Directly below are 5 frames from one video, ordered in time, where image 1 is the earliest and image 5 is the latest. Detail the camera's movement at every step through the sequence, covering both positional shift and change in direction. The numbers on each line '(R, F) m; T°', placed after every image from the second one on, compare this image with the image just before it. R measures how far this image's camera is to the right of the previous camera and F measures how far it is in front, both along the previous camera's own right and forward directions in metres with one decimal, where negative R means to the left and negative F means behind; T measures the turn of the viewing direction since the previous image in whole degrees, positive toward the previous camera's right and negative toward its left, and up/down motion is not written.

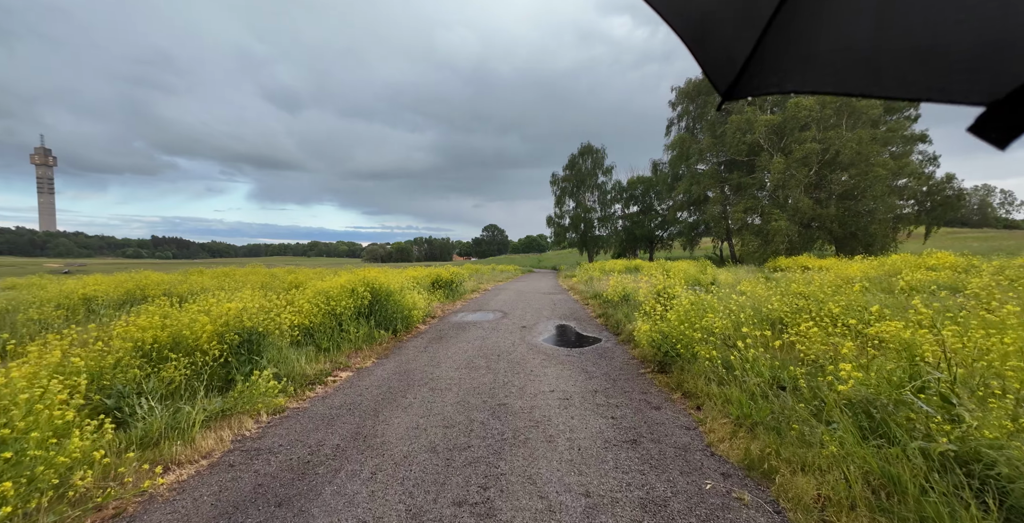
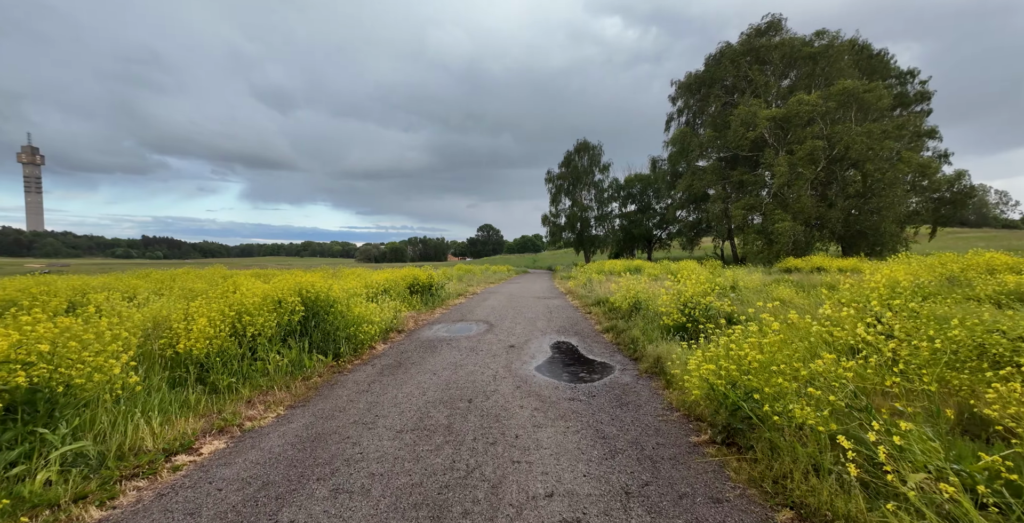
(+0.2, +1.9) m; +1°
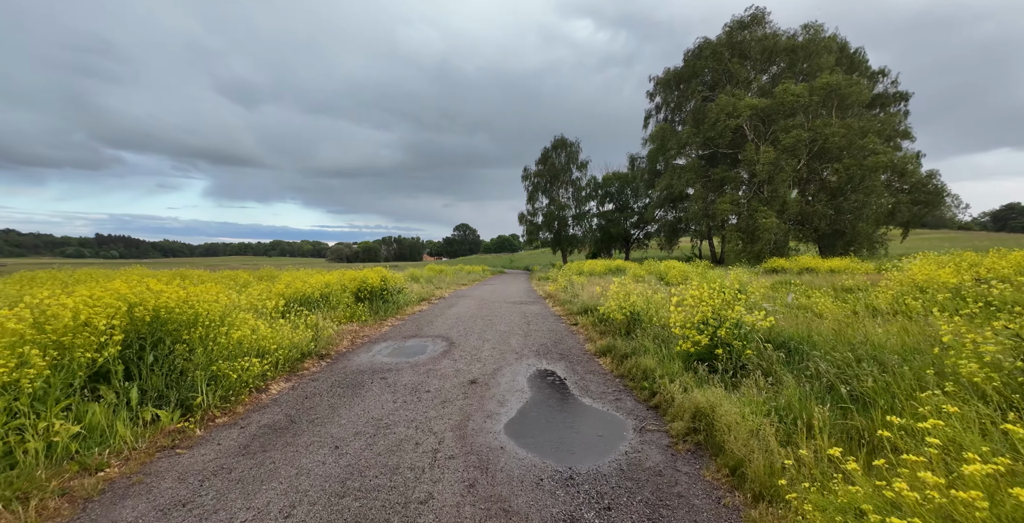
(+0.2, +2.0) m; +4°
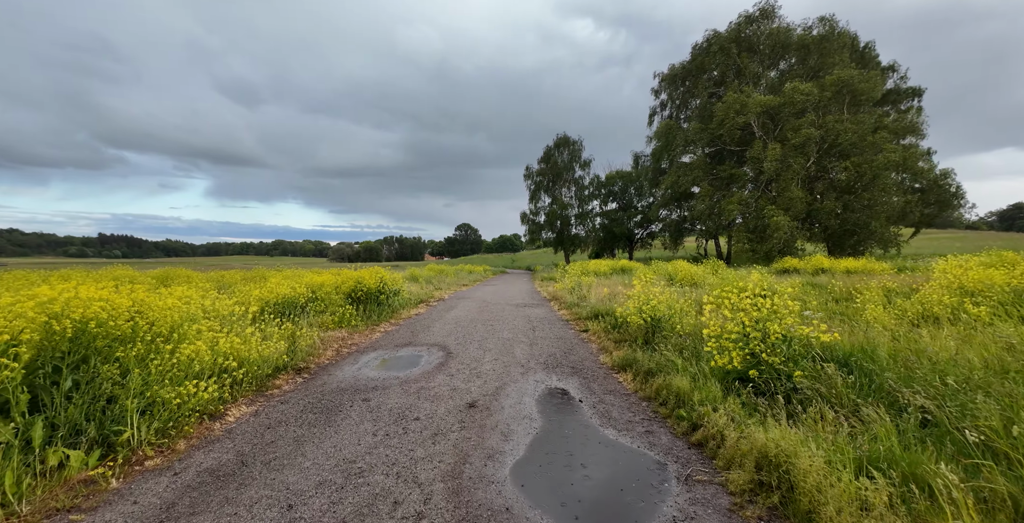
(-0.1, +0.8) m; 0°
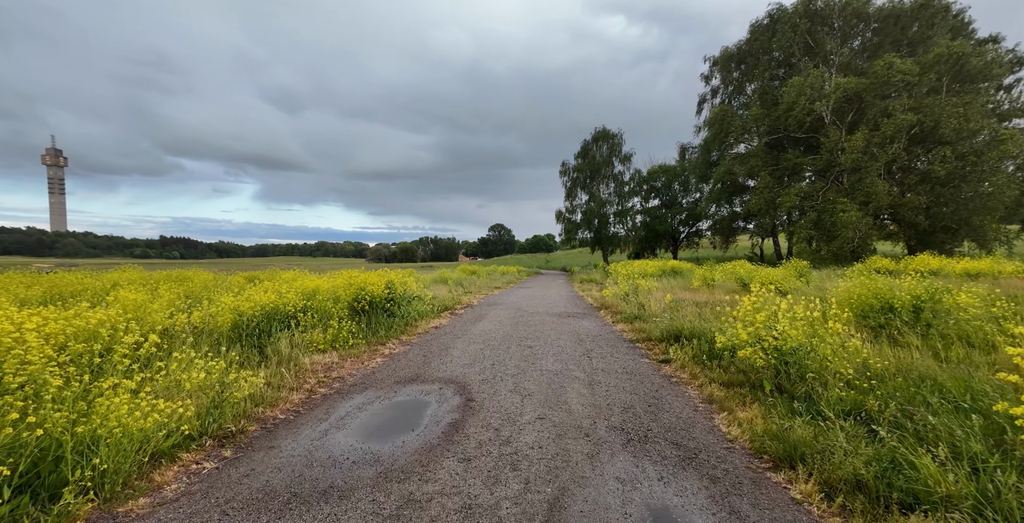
(-0.2, +2.2) m; -5°
